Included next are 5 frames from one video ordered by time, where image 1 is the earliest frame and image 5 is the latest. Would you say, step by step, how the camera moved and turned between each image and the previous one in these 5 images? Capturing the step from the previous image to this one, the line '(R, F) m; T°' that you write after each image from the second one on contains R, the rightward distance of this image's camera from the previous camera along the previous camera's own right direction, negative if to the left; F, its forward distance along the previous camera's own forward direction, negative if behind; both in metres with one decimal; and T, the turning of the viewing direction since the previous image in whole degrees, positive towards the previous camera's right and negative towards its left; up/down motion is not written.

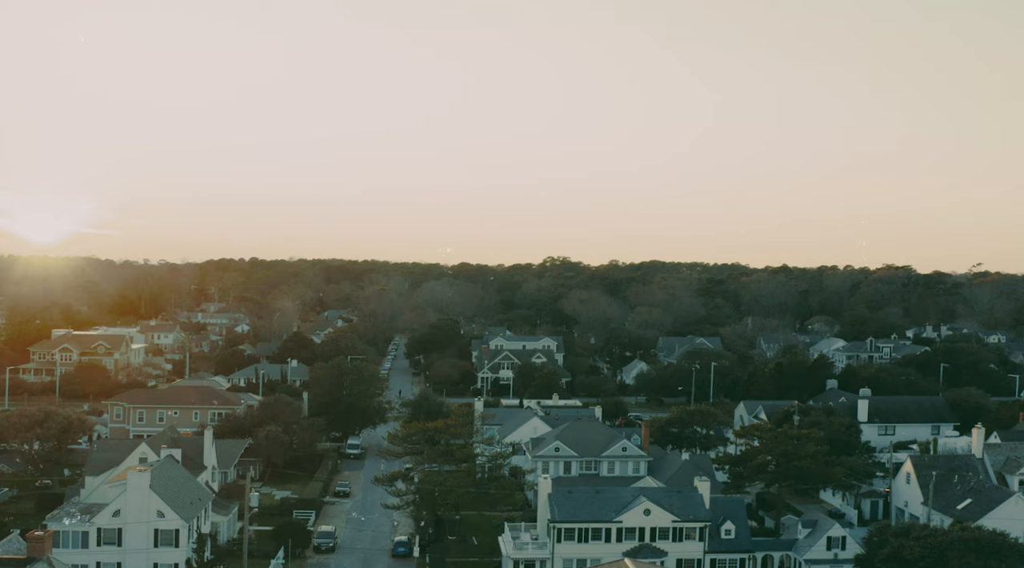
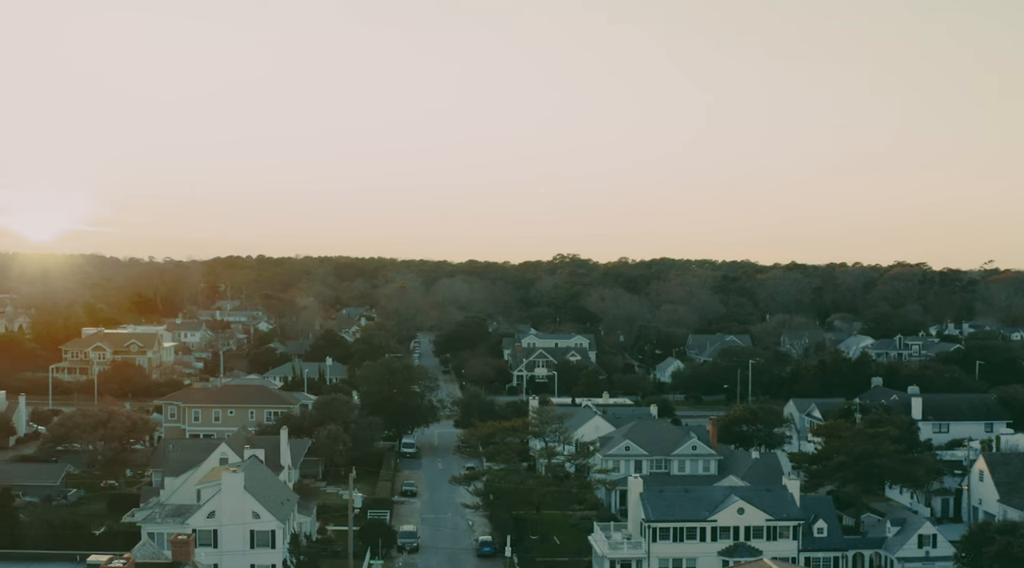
(-3.8, +0.1) m; +1°
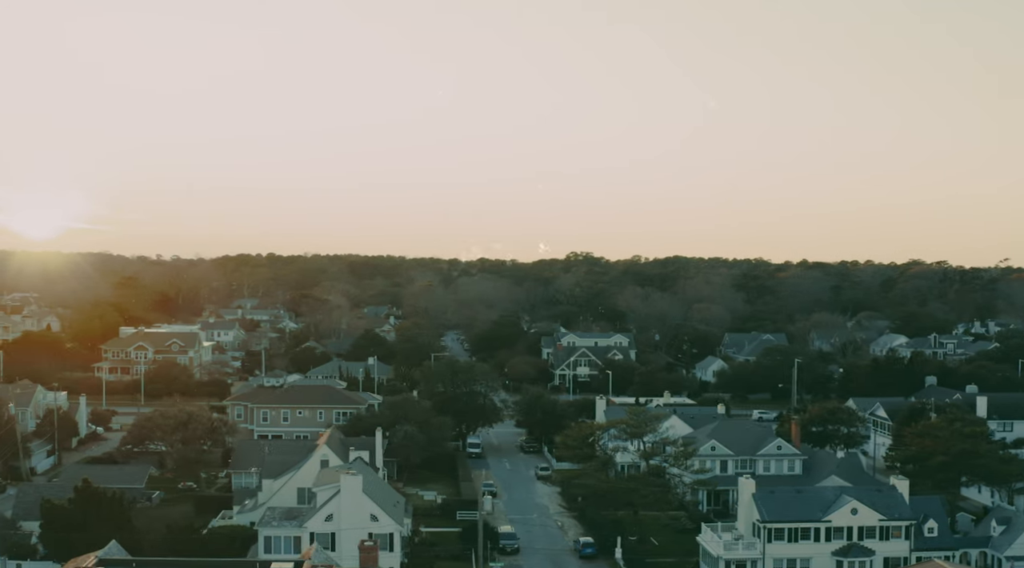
(-4.5, +0.1) m; +1°
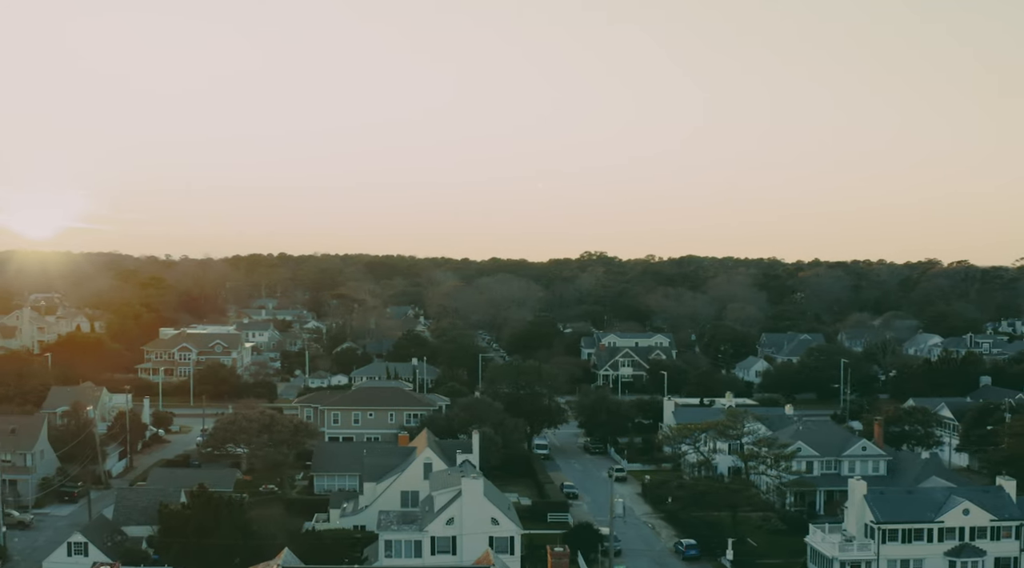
(-4.5, 0.0) m; +1°
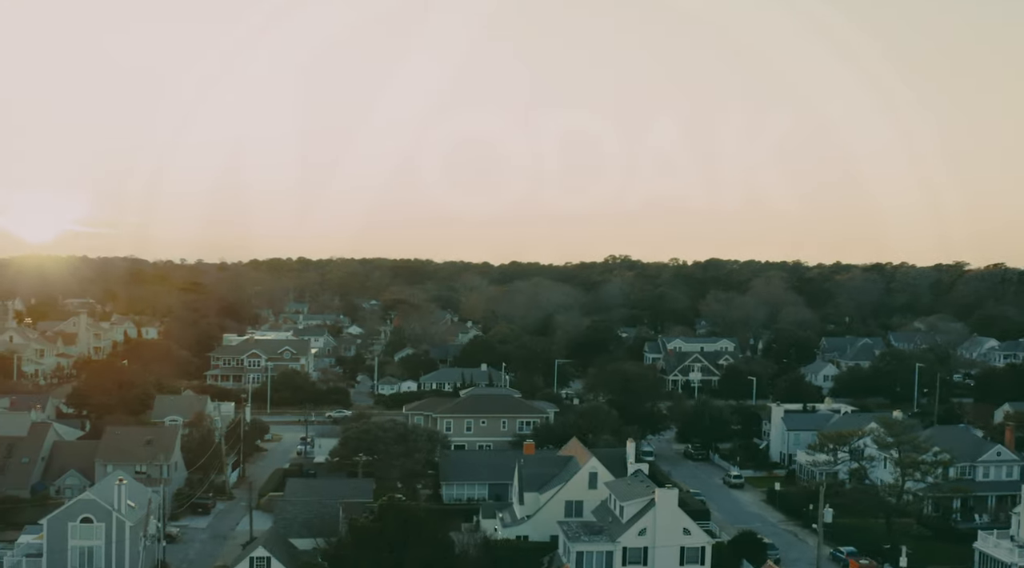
(-7.1, +0.4) m; +2°
